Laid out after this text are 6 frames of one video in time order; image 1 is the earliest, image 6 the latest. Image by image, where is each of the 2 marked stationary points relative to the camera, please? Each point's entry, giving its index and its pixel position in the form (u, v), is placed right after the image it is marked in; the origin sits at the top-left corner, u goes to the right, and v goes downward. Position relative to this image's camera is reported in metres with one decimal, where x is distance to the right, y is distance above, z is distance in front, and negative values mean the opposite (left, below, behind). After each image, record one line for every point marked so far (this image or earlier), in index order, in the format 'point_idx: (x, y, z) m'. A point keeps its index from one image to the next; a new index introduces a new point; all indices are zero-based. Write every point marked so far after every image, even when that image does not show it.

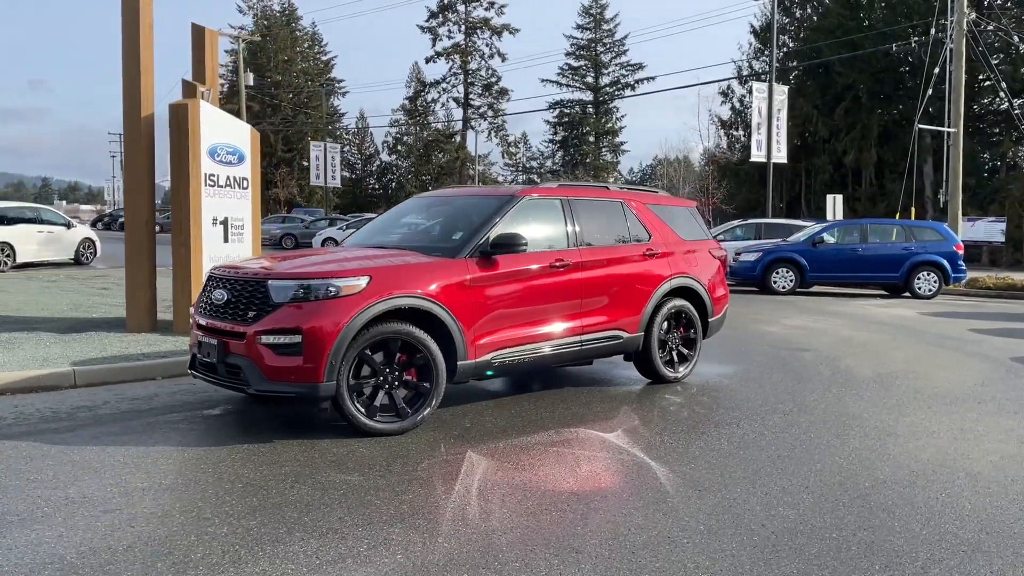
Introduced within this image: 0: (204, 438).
0: (-2.0, -0.9, +5.5) m
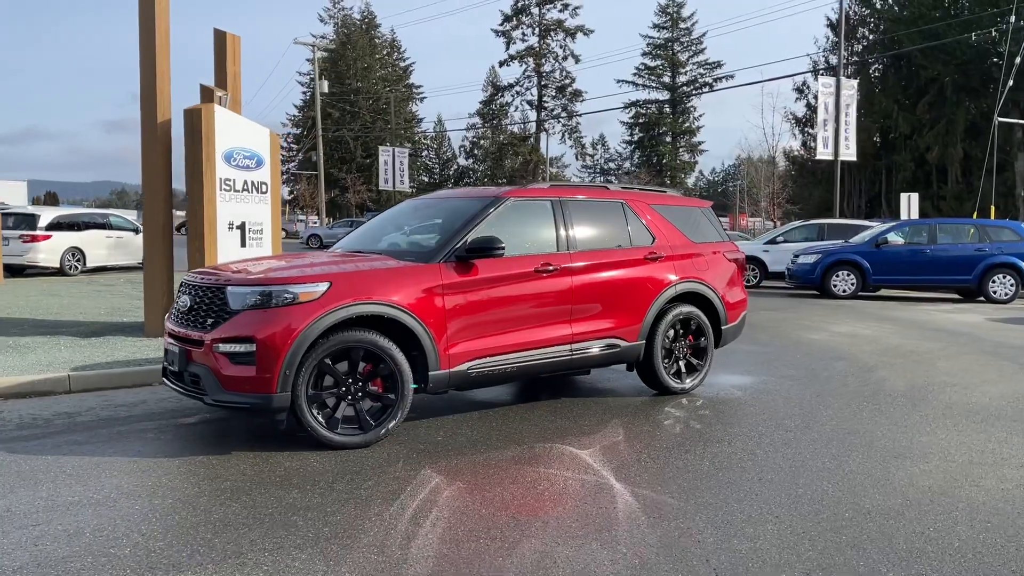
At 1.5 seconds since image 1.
0: (-2.2, -1.0, +5.4) m
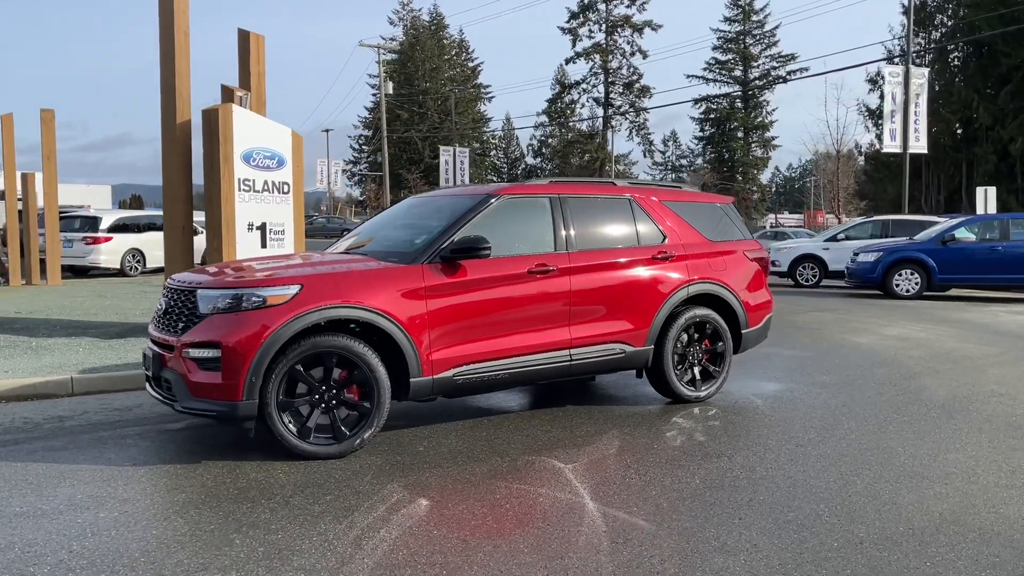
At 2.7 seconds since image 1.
0: (-2.3, -1.0, +5.2) m
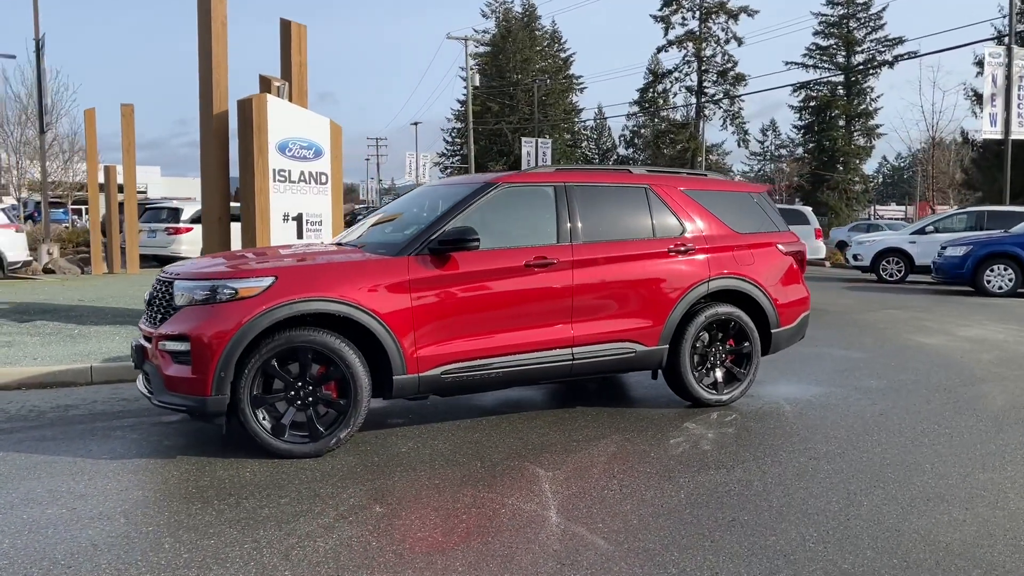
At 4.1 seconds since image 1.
0: (-2.3, -0.9, +5.2) m
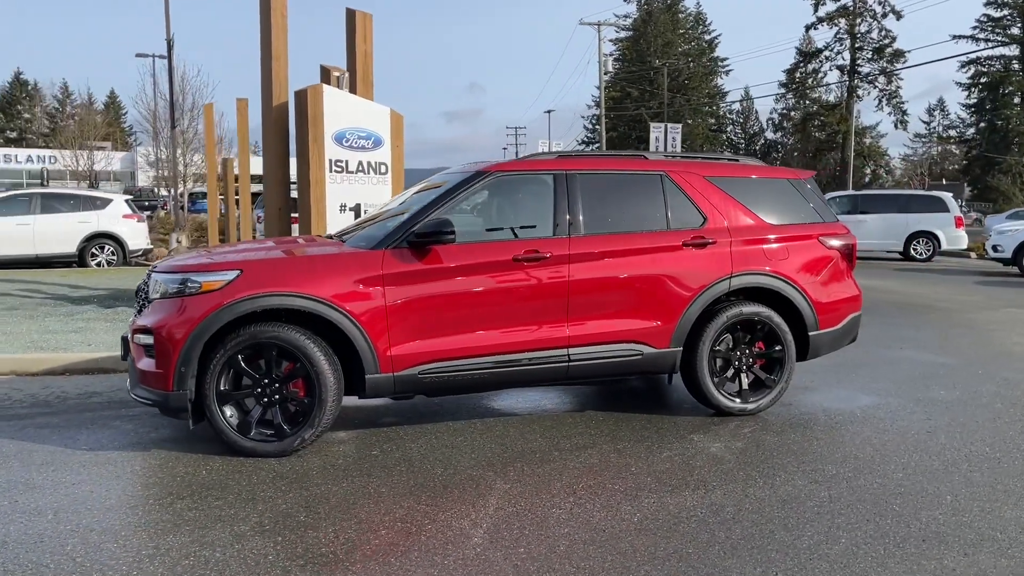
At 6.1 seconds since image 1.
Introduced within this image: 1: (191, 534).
0: (-2.4, -0.9, +5.2) m
1: (-1.4, -1.0, +3.7) m
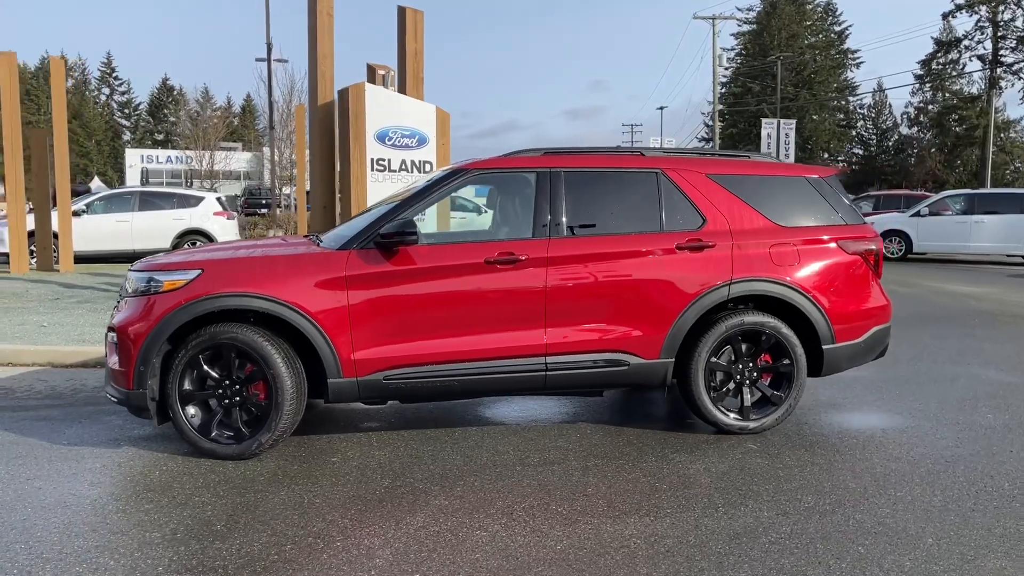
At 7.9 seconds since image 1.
0: (-2.6, -0.9, +5.3) m
1: (-1.7, -1.1, +3.6) m
